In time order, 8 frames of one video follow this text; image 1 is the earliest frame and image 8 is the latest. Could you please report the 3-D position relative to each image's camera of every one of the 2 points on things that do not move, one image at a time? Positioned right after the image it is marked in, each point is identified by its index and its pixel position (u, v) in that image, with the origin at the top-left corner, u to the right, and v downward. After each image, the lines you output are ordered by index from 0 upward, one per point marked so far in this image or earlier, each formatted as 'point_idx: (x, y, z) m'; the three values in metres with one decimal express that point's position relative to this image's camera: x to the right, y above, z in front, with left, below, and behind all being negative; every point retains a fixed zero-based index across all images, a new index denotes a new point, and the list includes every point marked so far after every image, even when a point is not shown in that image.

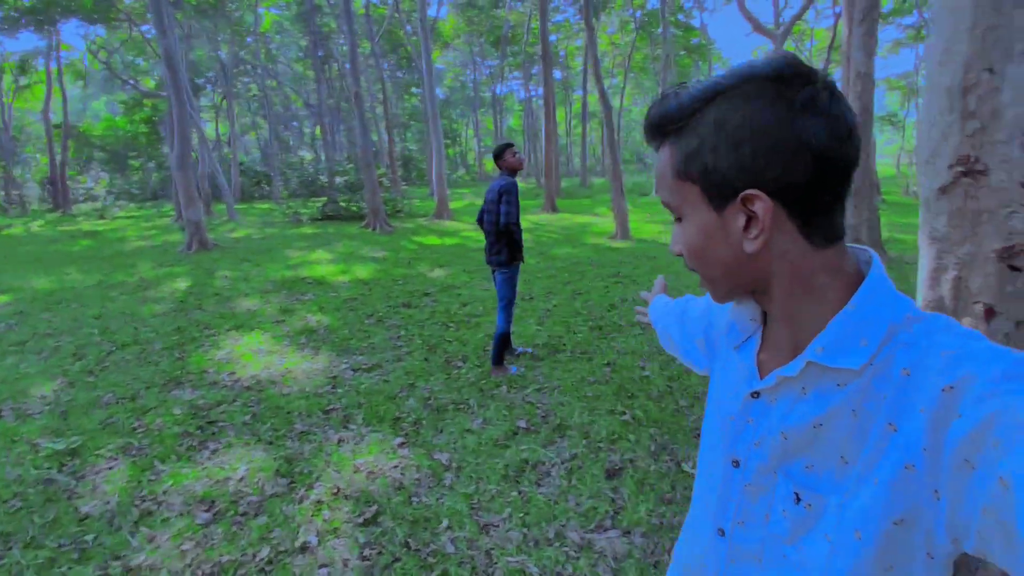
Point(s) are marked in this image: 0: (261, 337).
0: (-3.0, -0.6, +7.0) m
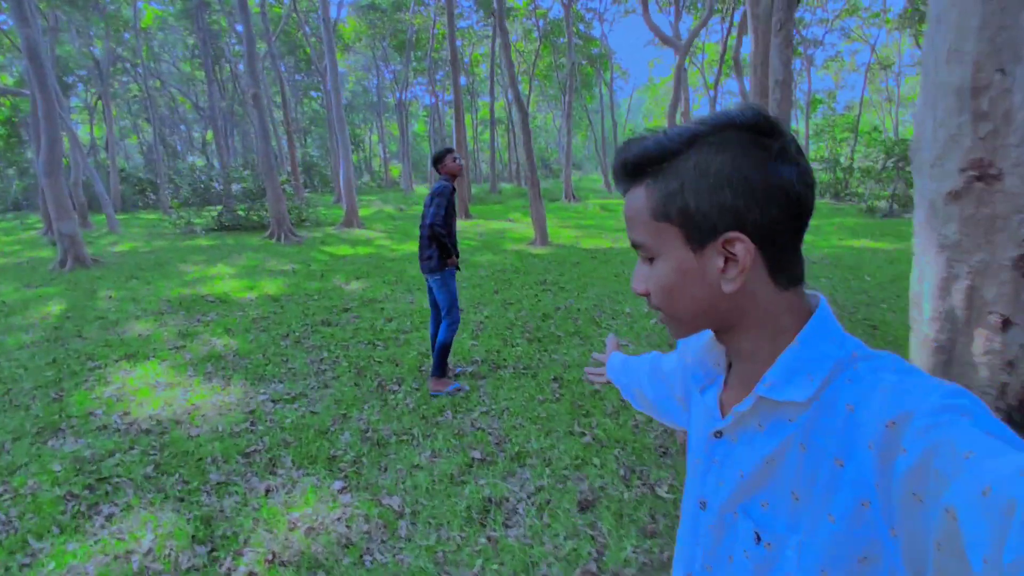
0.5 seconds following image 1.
0: (-3.7, -0.8, +6.2) m
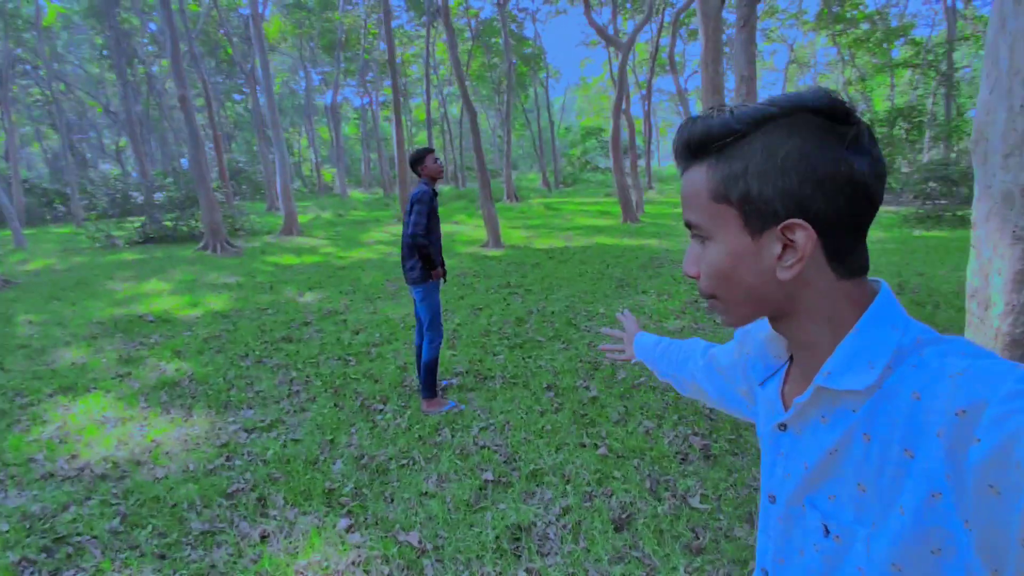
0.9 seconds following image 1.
0: (-3.8, -1.0, +5.5) m
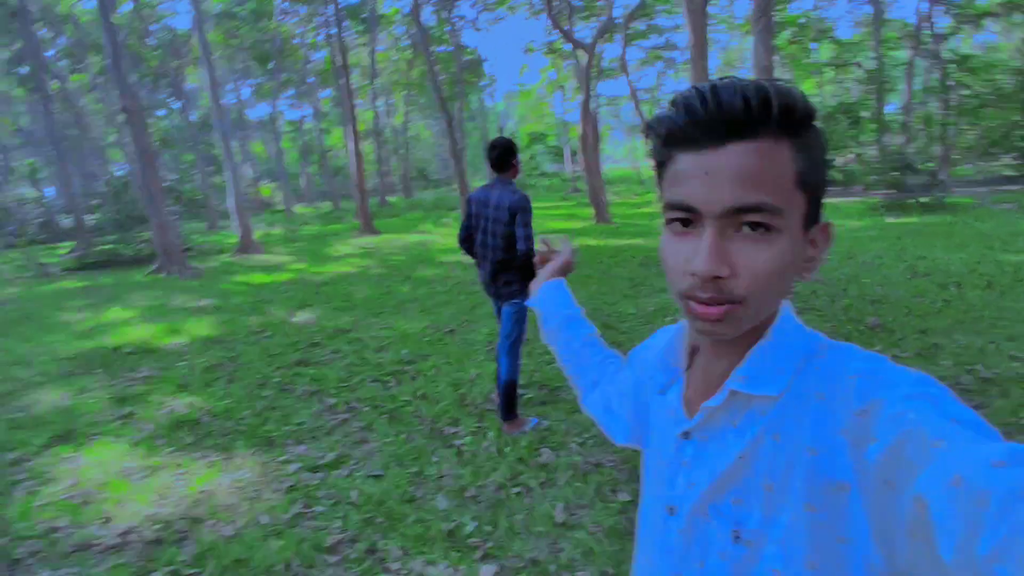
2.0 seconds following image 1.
0: (-3.2, -1.3, +4.7) m
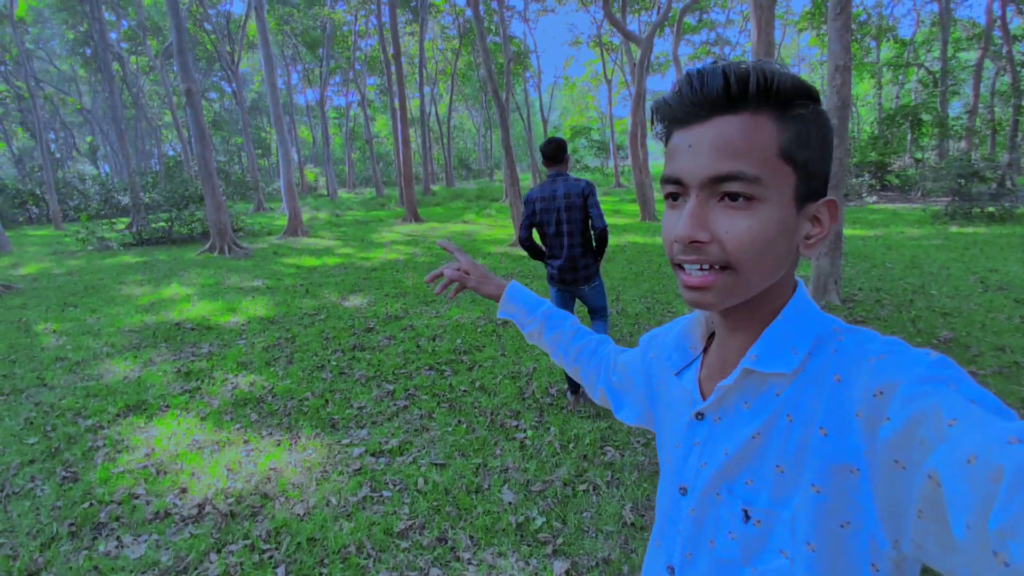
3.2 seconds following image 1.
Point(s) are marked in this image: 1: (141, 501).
0: (-2.7, -1.1, +4.9) m
1: (-2.3, -1.3, +3.7) m
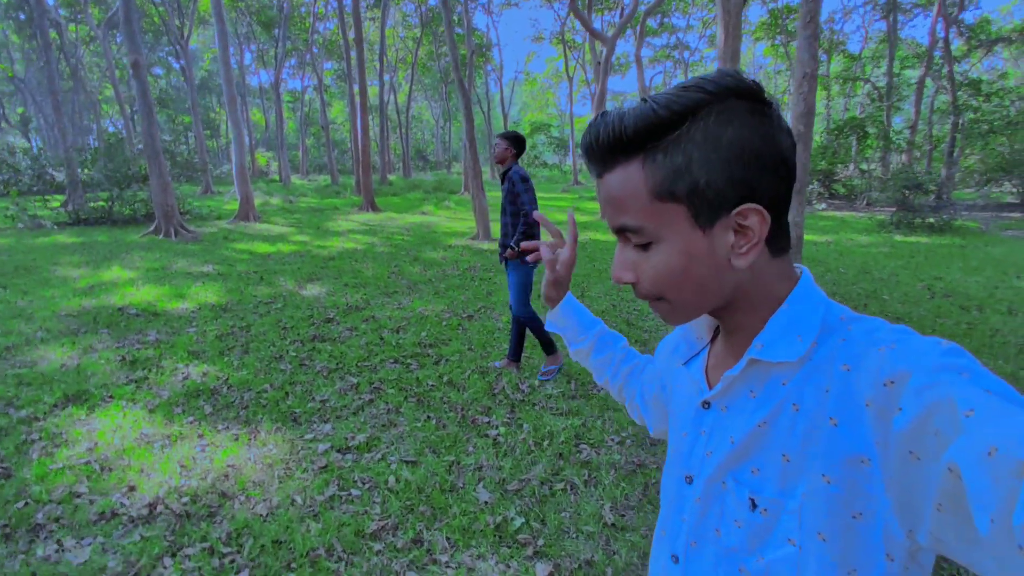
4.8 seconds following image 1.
0: (-3.0, -1.0, +4.6) m
1: (-2.5, -1.2, +3.5) m
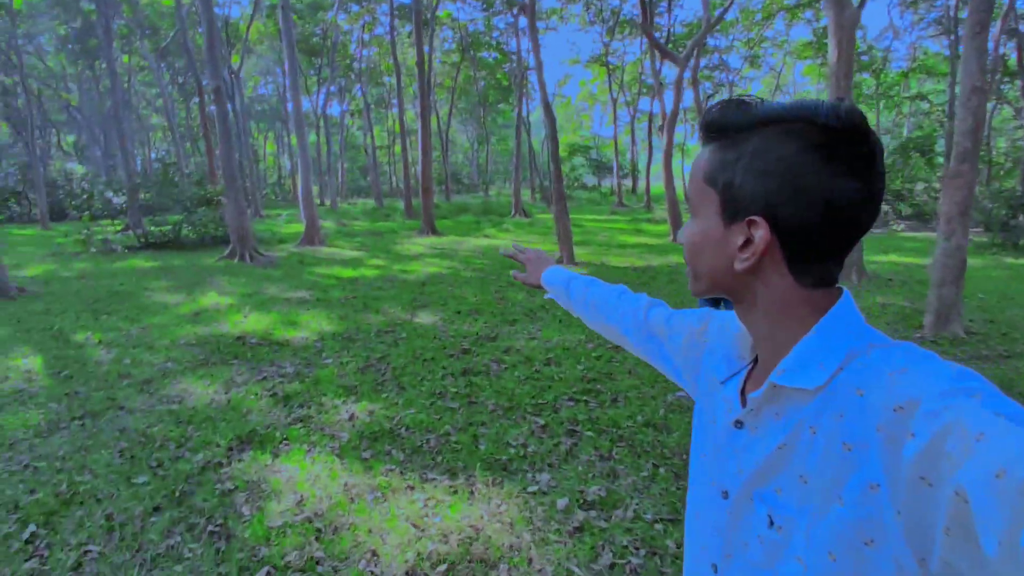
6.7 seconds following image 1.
0: (-1.4, -1.2, +4.2) m
1: (-1.0, -1.4, +3.0) m
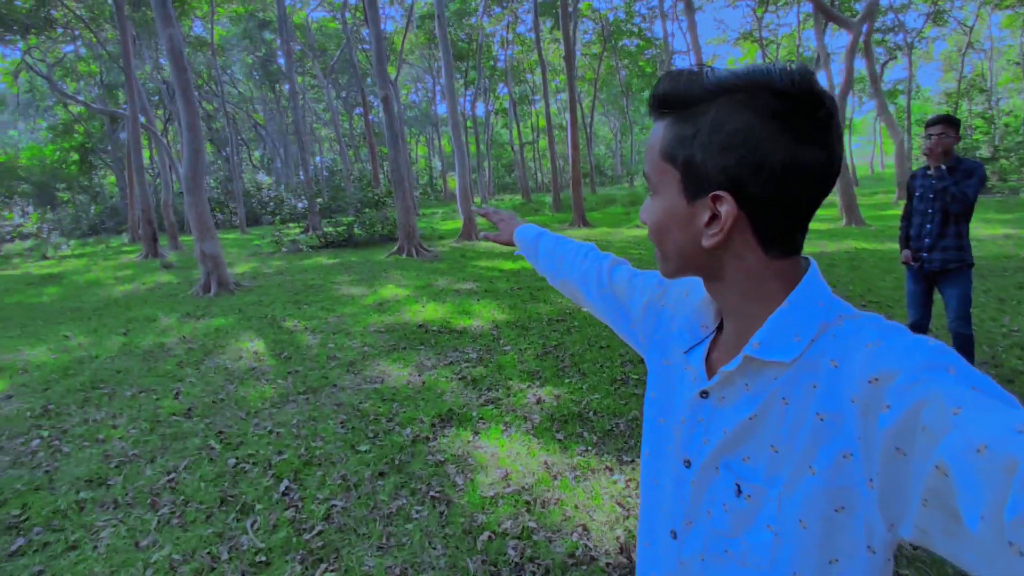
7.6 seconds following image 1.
0: (0.0, -1.1, +4.4) m
1: (+0.2, -1.3, +3.2) m
